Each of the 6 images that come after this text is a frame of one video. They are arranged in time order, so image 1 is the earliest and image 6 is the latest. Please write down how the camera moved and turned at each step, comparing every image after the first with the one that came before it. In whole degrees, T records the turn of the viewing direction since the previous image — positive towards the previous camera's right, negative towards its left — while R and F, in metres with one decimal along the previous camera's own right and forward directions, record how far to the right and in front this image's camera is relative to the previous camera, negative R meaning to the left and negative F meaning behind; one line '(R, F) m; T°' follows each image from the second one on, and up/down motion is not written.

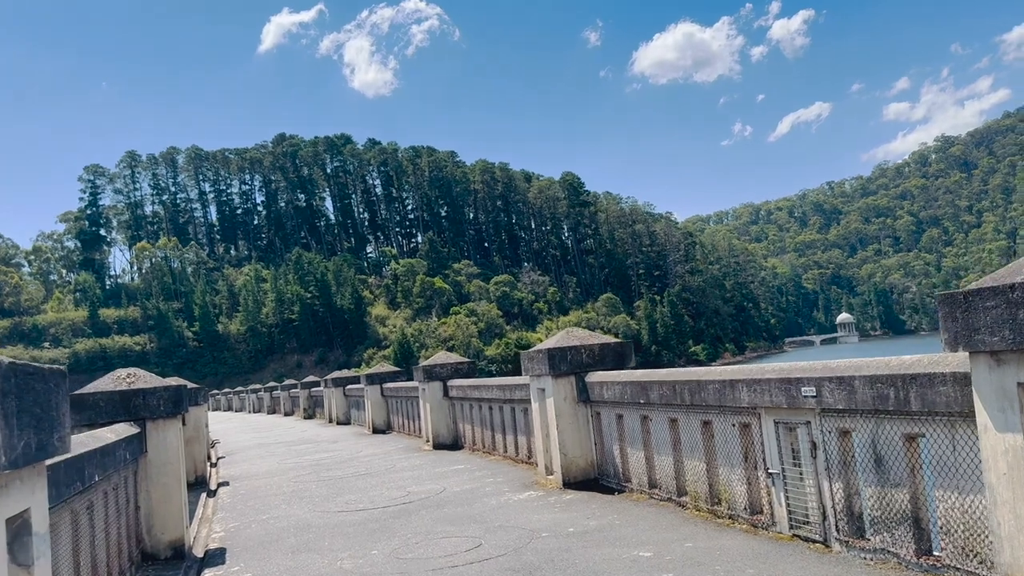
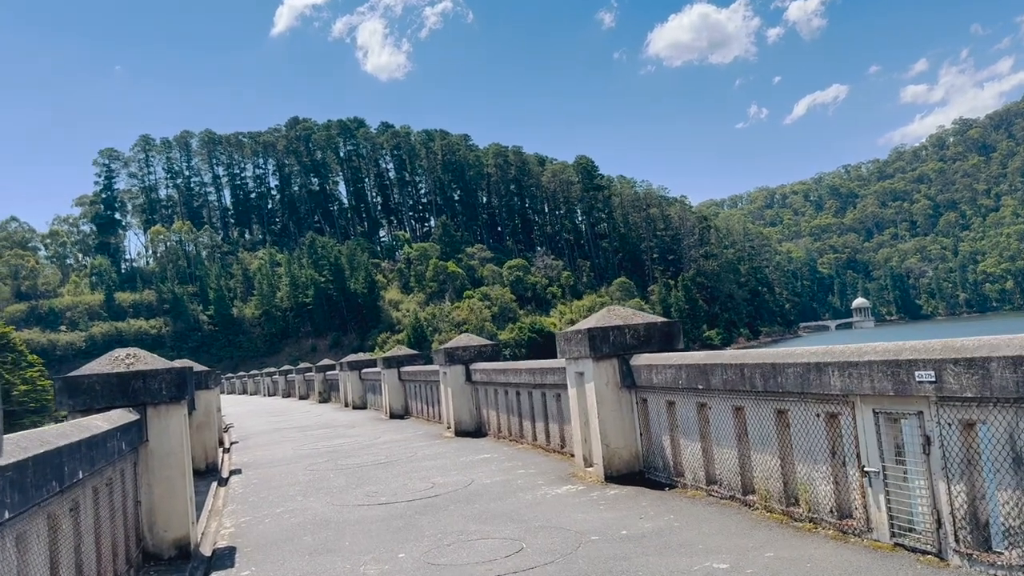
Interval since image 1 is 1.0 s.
(-0.2, +0.8) m; -1°
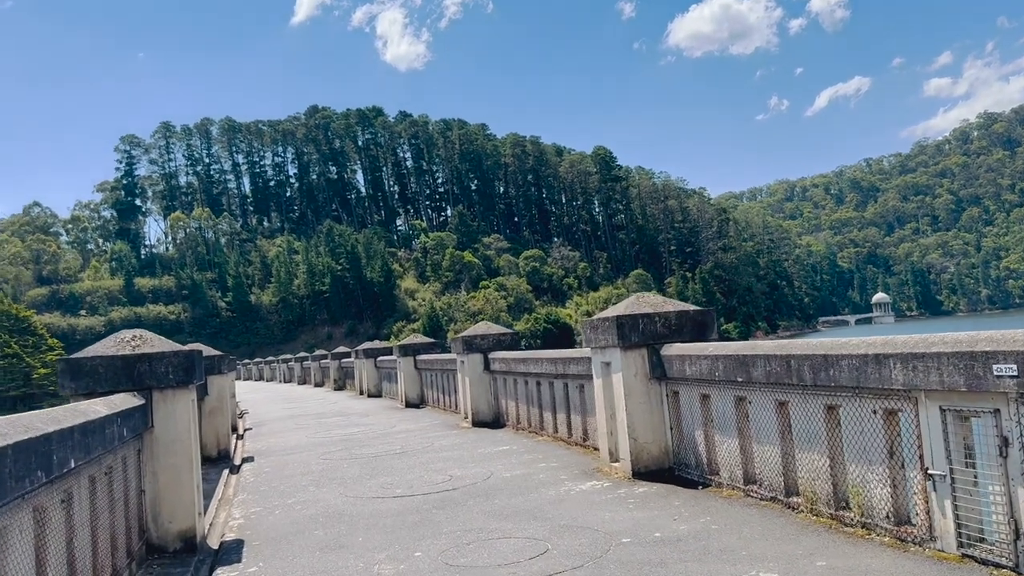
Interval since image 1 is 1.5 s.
(-0.1, +0.4) m; -1°
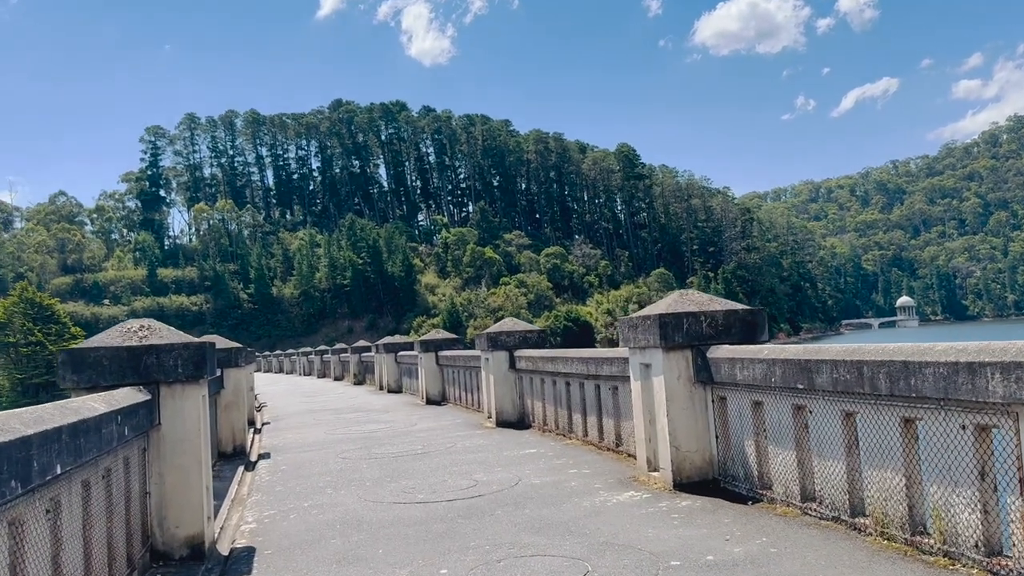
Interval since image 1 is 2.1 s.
(-0.1, +0.5) m; -1°
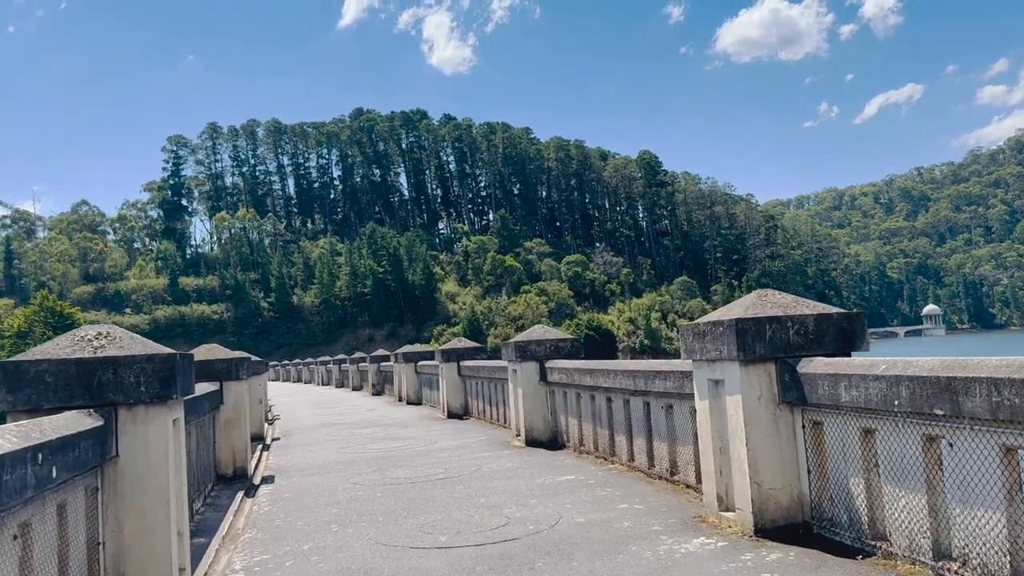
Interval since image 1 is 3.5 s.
(-0.1, +1.2) m; -1°
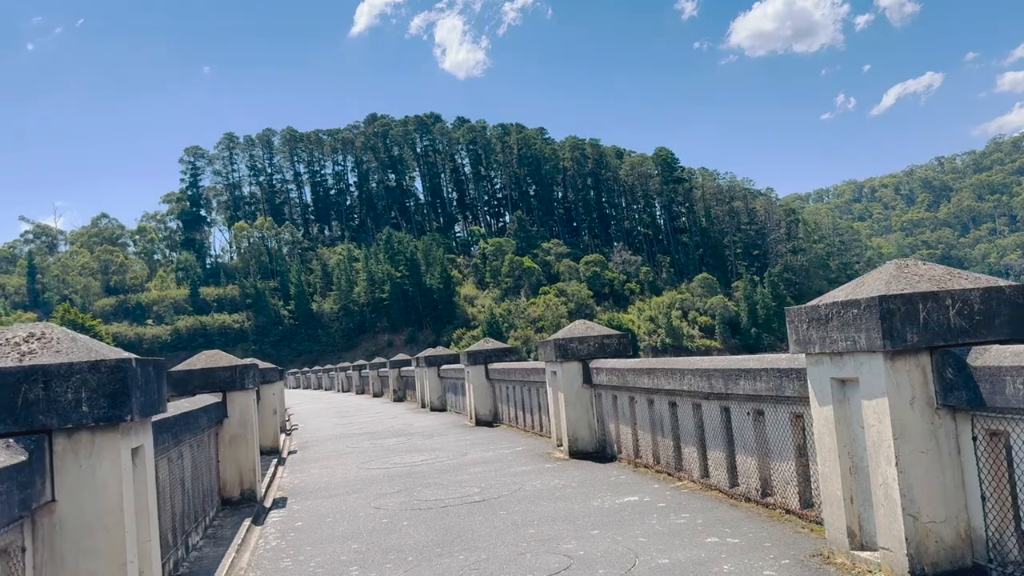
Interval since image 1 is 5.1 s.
(-0.2, +1.3) m; -1°
